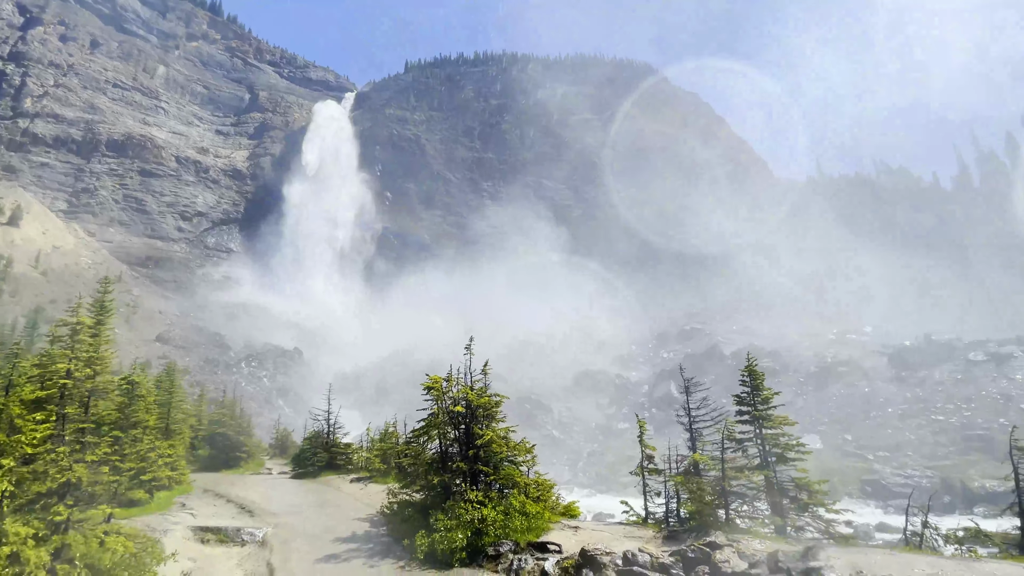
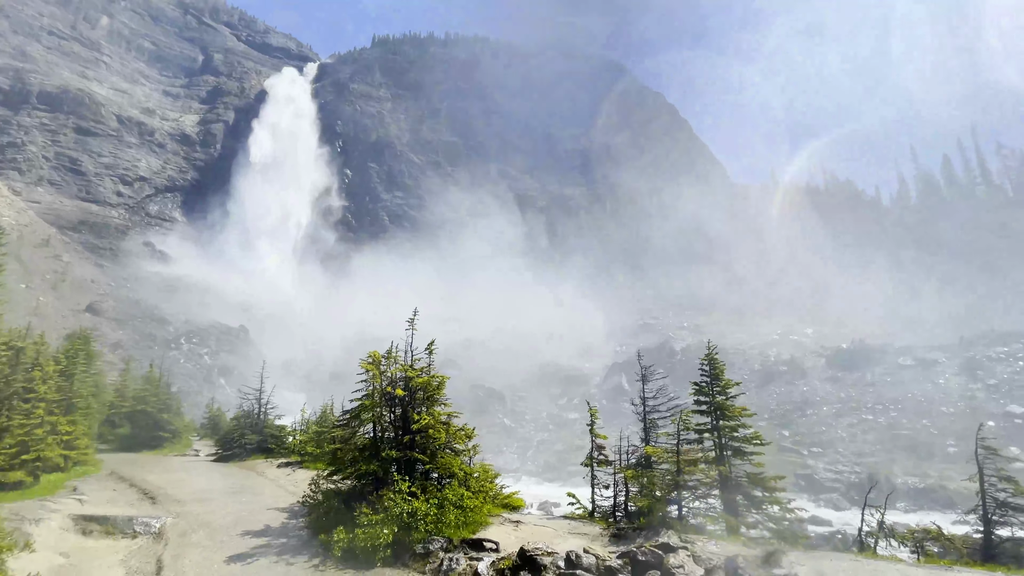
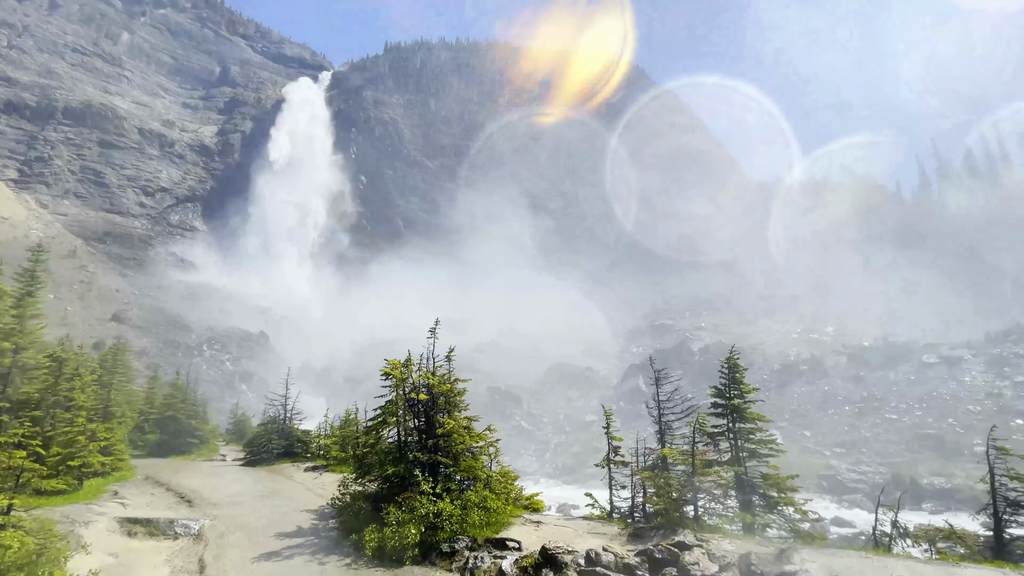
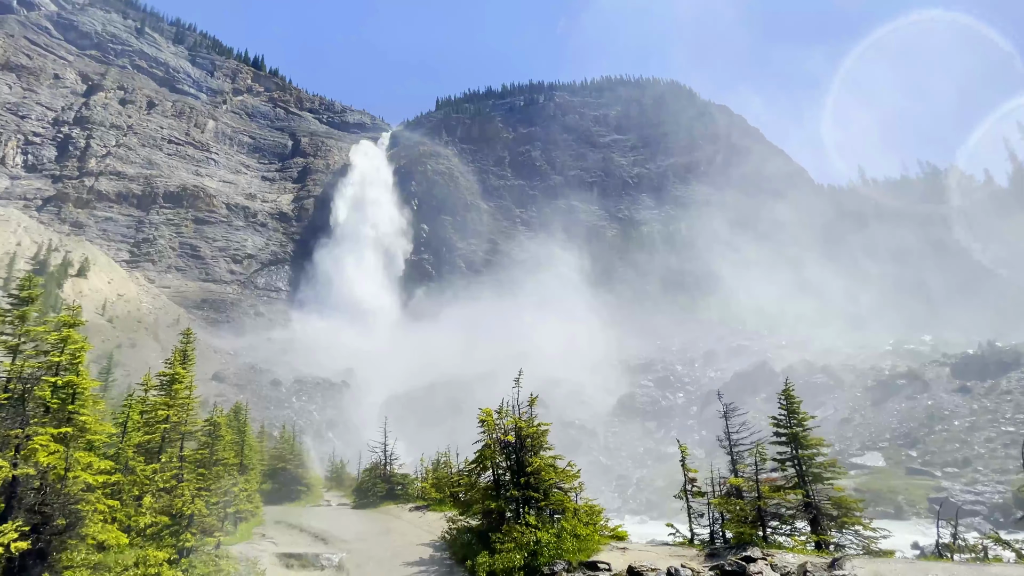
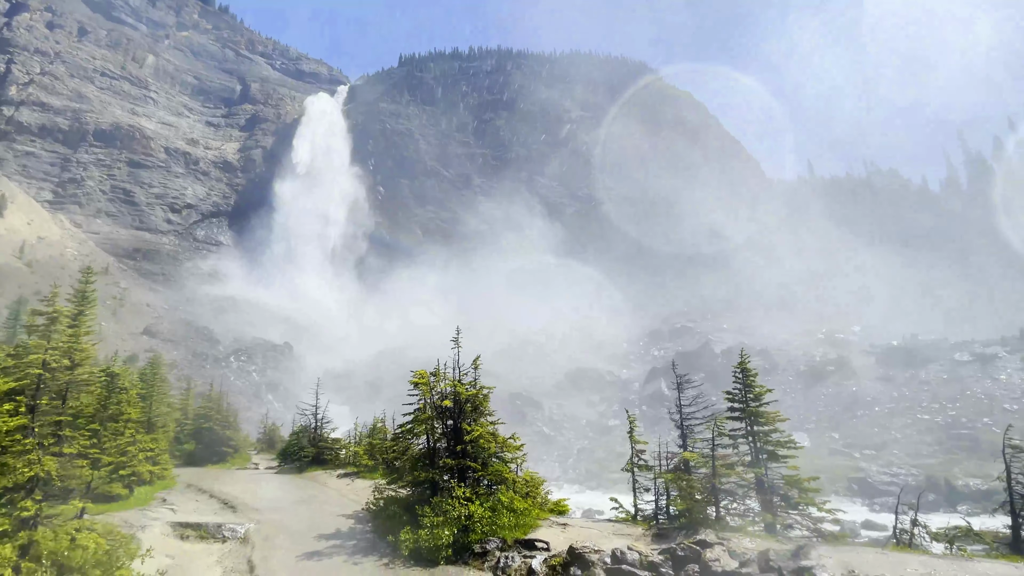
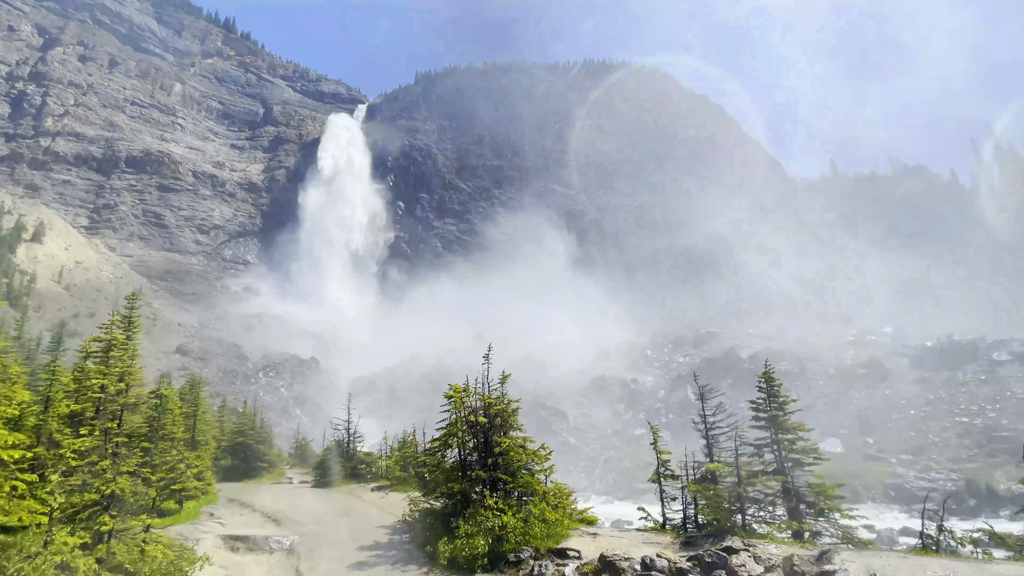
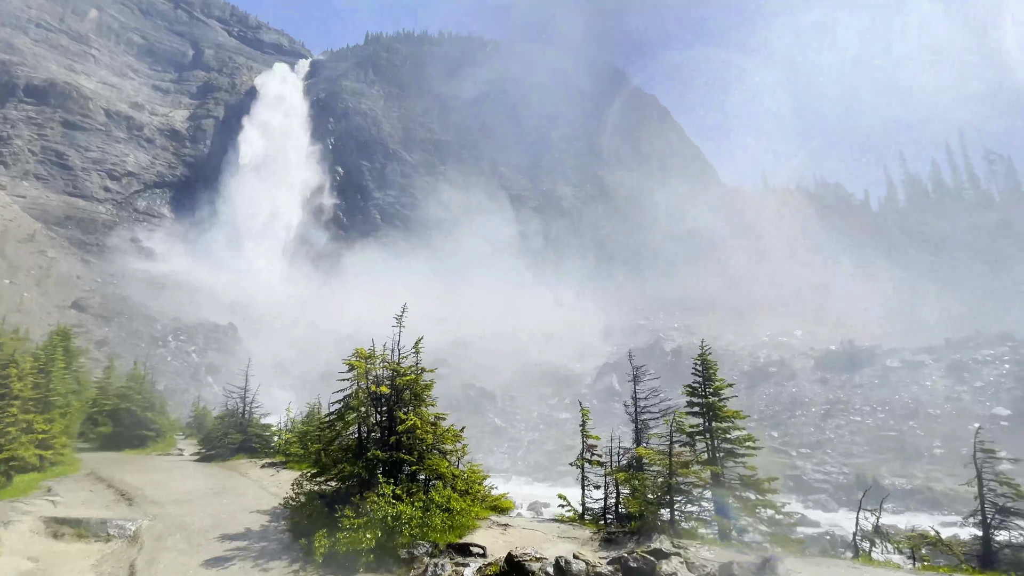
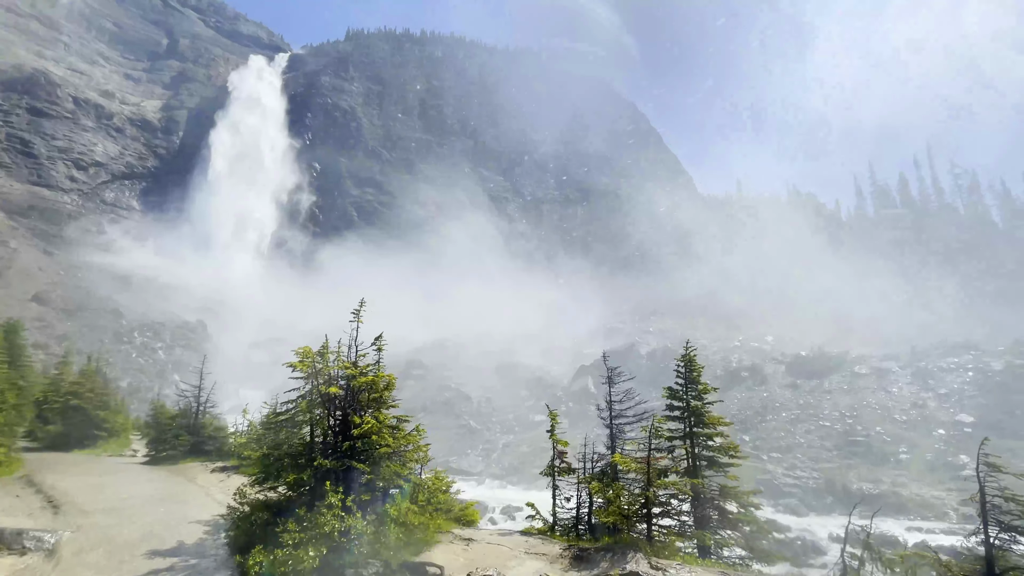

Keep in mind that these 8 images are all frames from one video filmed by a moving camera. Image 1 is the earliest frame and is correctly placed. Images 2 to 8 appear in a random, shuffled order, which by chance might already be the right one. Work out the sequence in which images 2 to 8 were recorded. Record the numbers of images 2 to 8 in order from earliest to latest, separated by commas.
3, 7, 8, 2, 5, 6, 4
